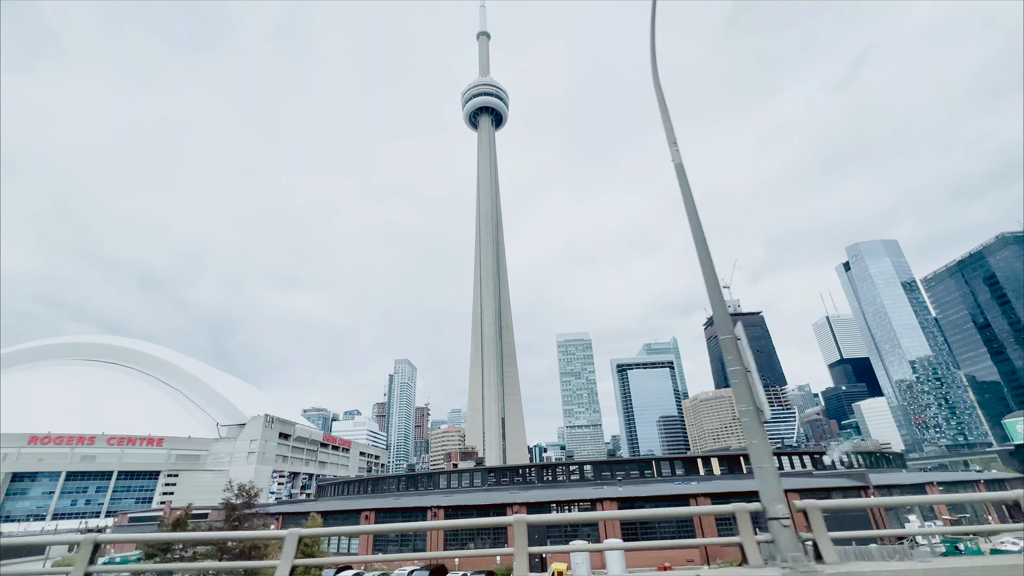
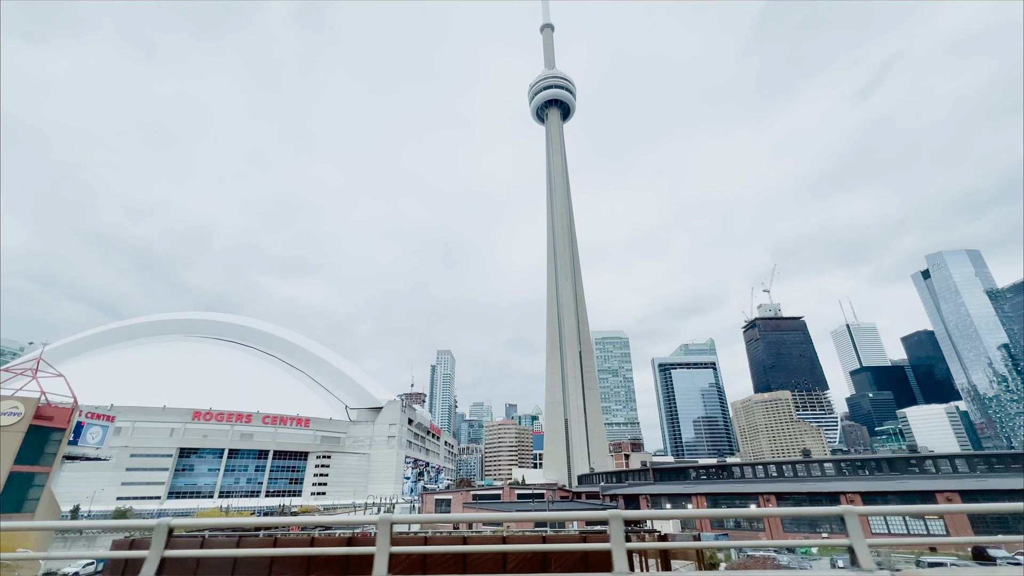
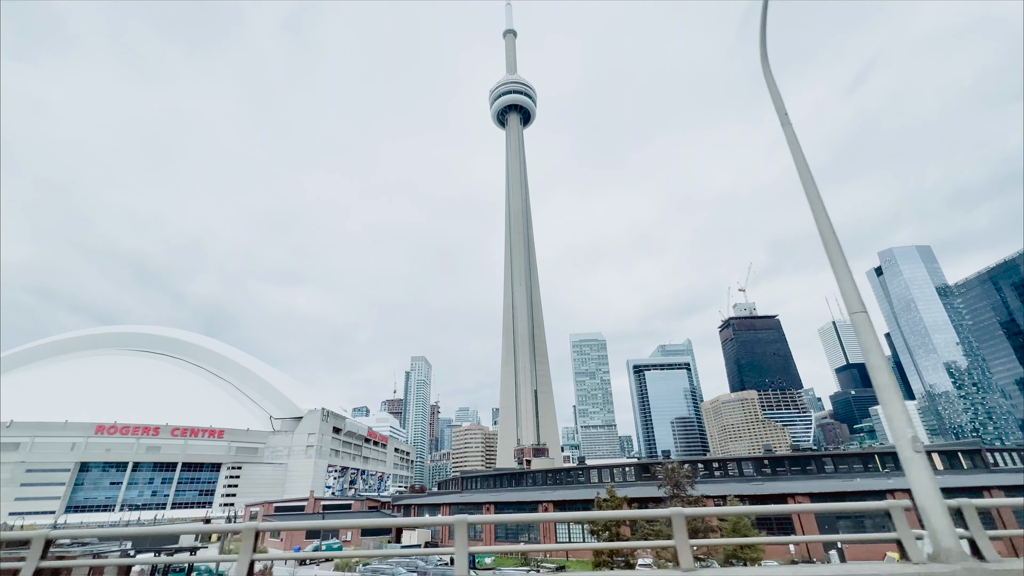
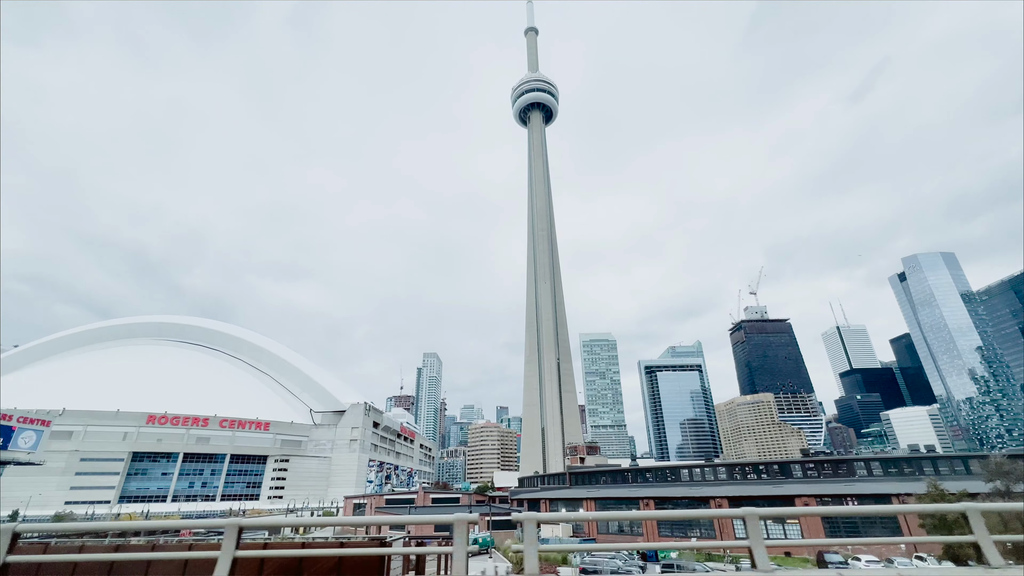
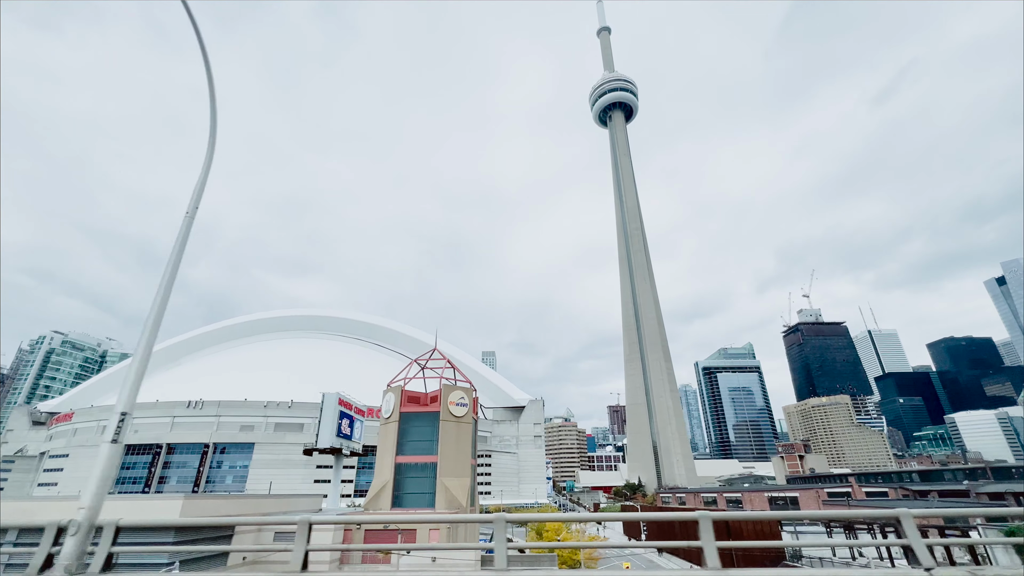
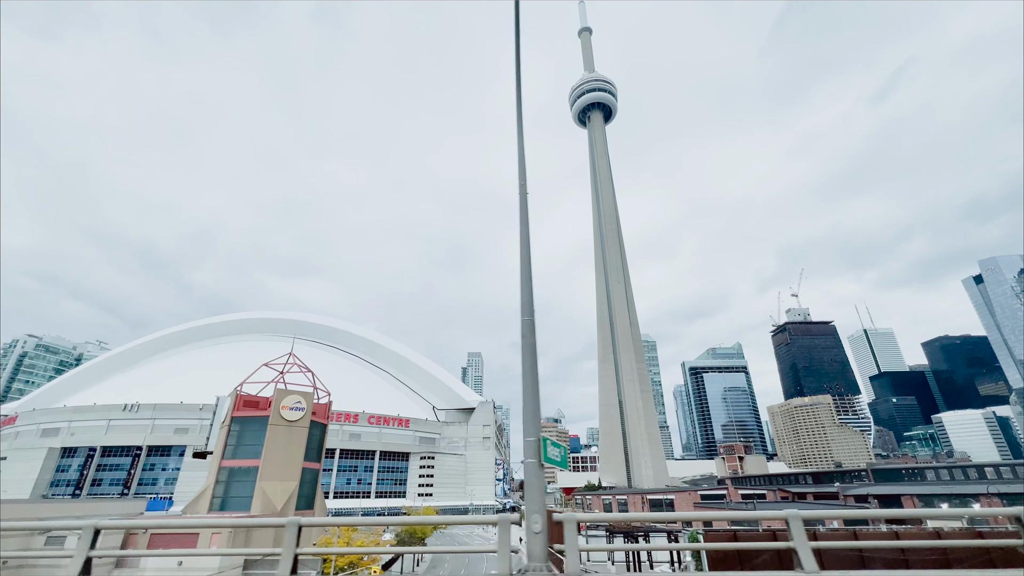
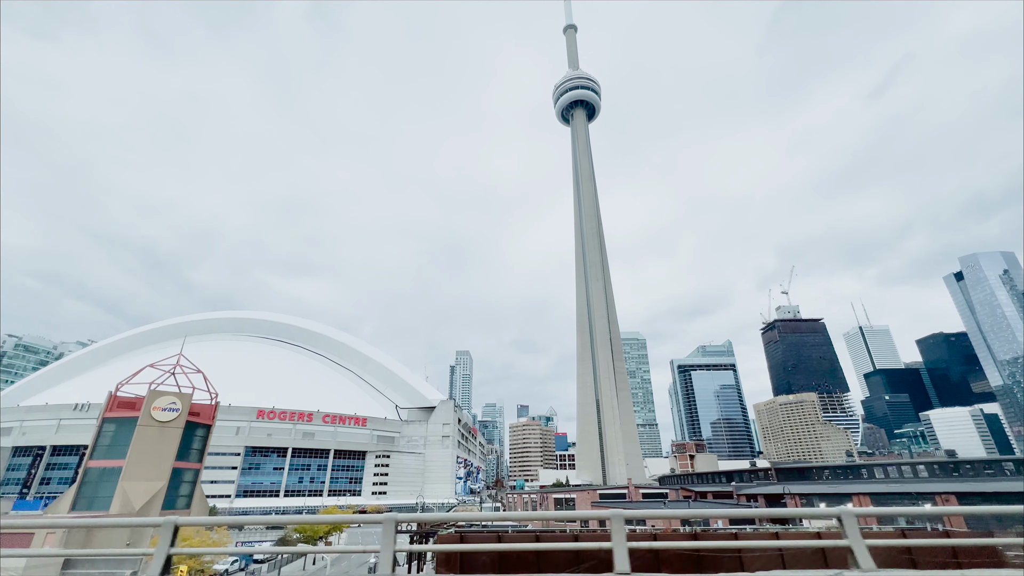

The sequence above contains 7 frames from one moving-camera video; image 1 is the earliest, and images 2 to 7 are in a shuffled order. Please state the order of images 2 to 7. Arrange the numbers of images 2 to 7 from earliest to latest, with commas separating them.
3, 4, 2, 7, 6, 5
